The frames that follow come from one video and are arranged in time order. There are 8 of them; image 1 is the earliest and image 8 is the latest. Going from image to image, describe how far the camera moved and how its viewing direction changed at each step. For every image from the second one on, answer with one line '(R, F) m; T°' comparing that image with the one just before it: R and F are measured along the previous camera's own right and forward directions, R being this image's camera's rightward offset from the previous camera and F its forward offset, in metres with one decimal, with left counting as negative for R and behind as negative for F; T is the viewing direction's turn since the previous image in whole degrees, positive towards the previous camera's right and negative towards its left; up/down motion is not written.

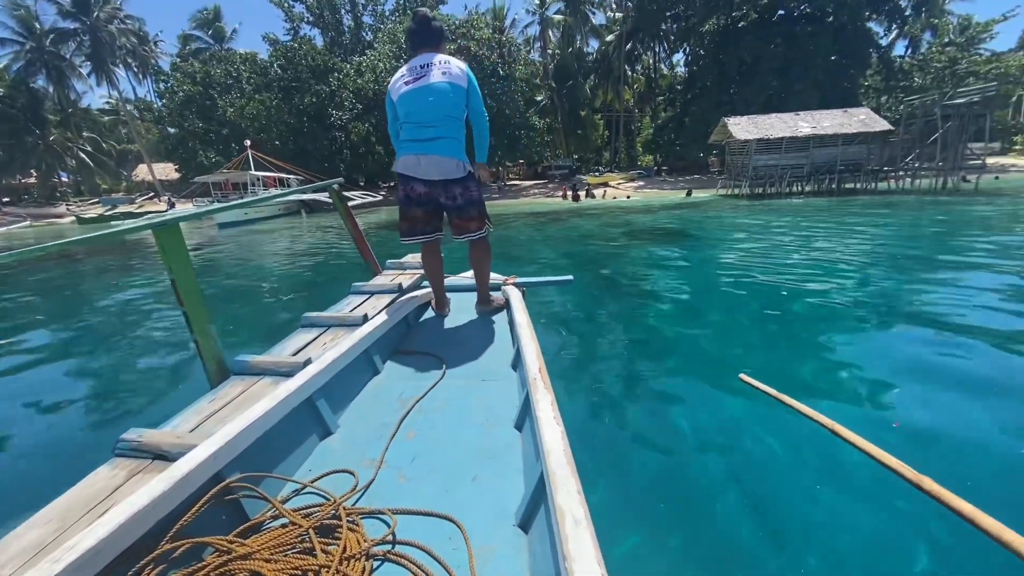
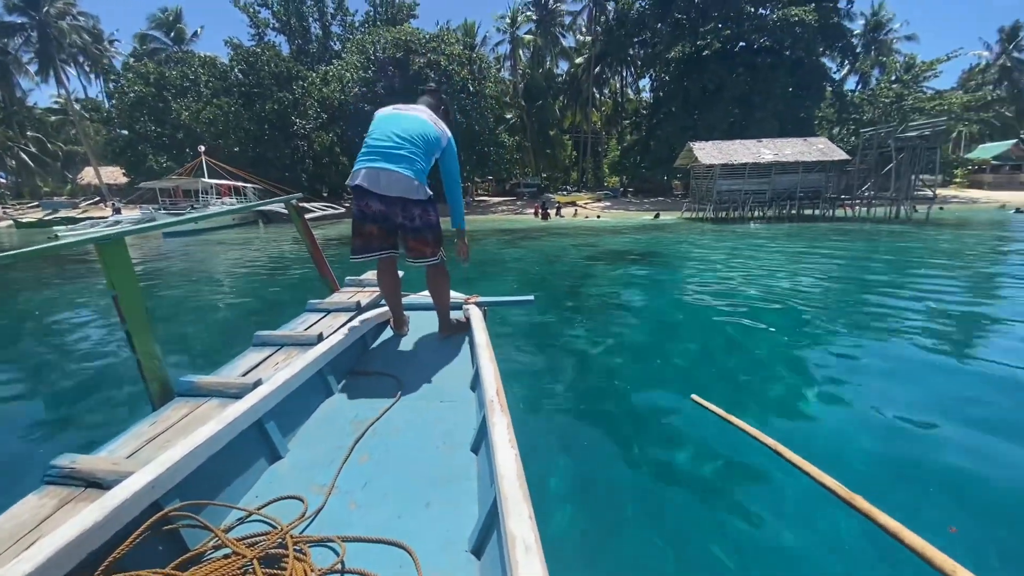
(+0.1, +0.3) m; +4°
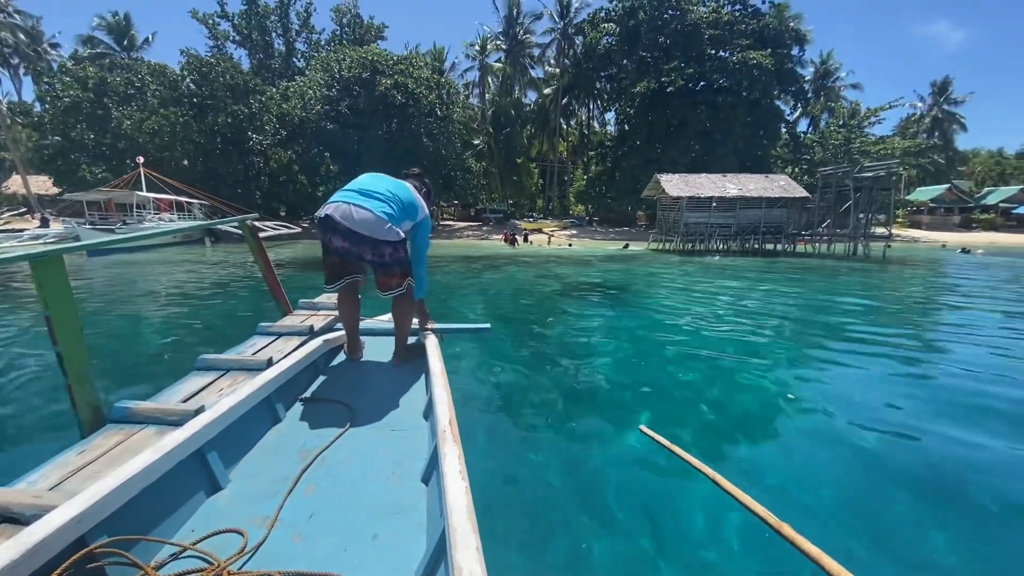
(0.0, +0.5) m; +4°
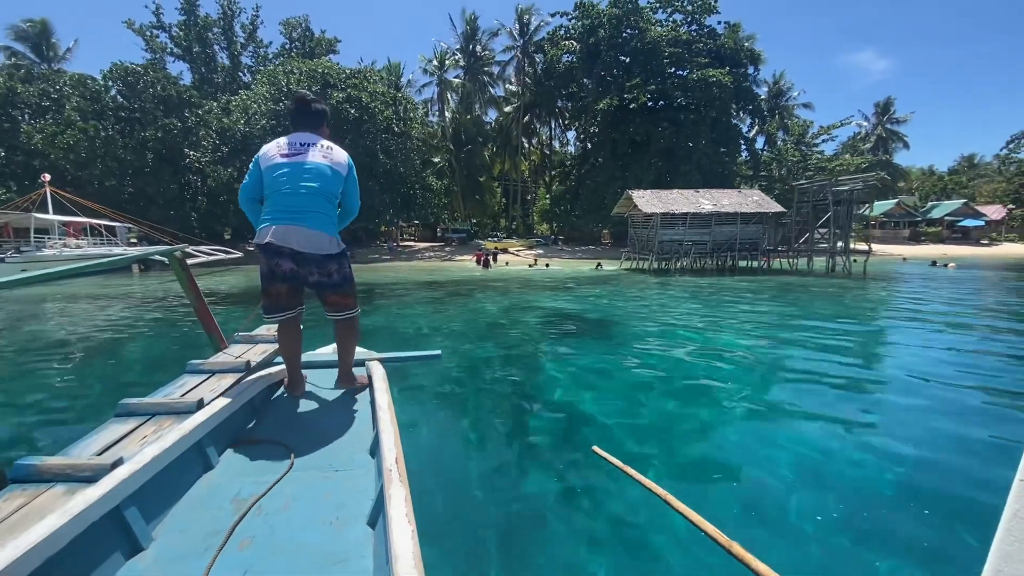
(0.0, +1.0) m; +4°
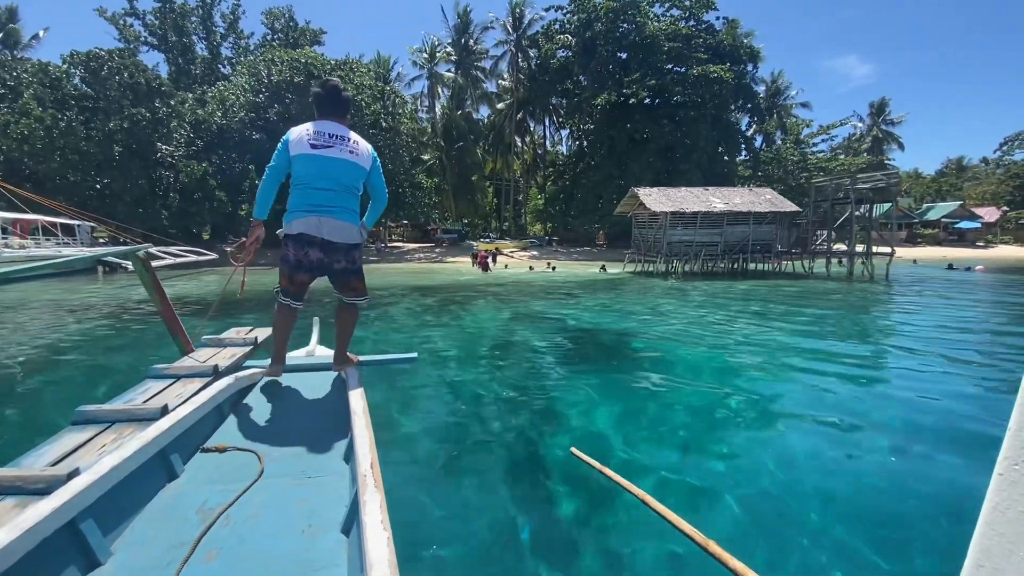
(-0.2, +0.9) m; +1°
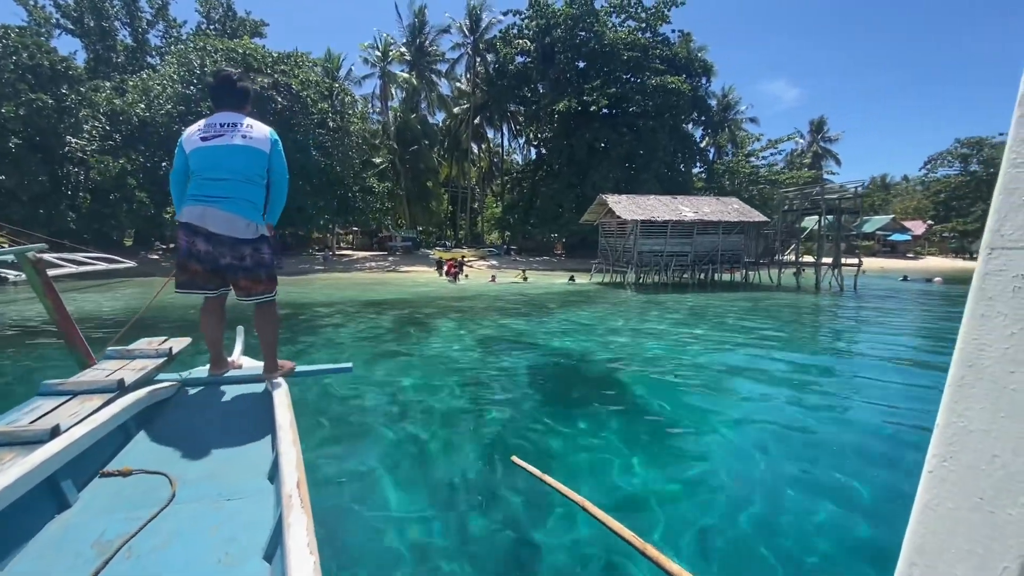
(-0.2, +0.9) m; +6°
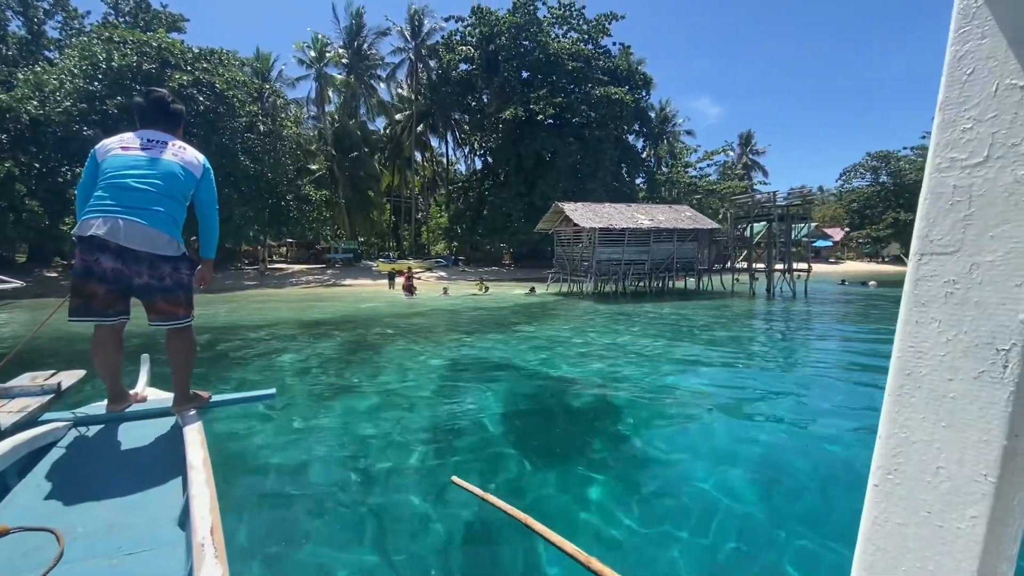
(-0.2, +0.6) m; +7°
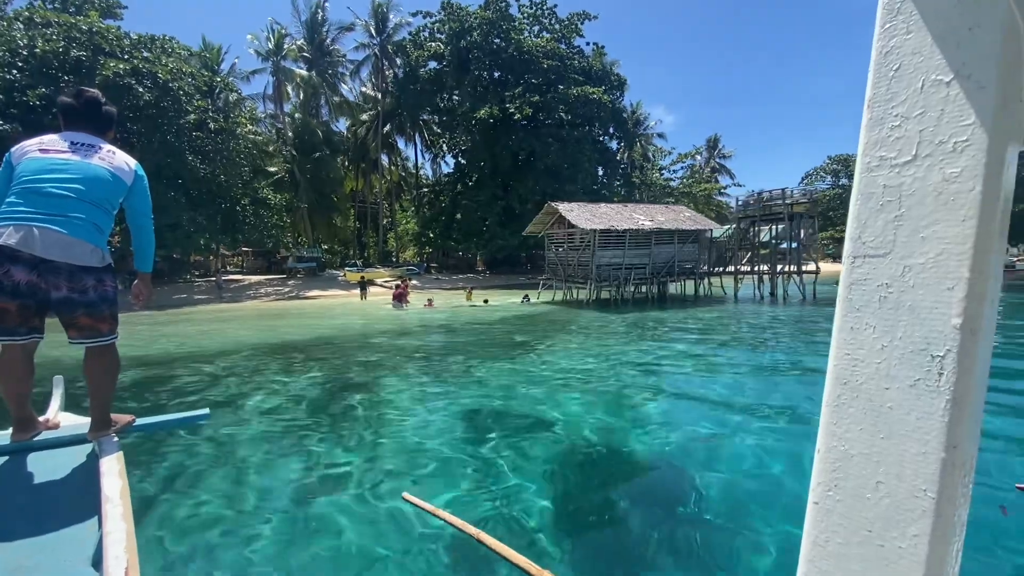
(-0.5, +1.1) m; +4°
